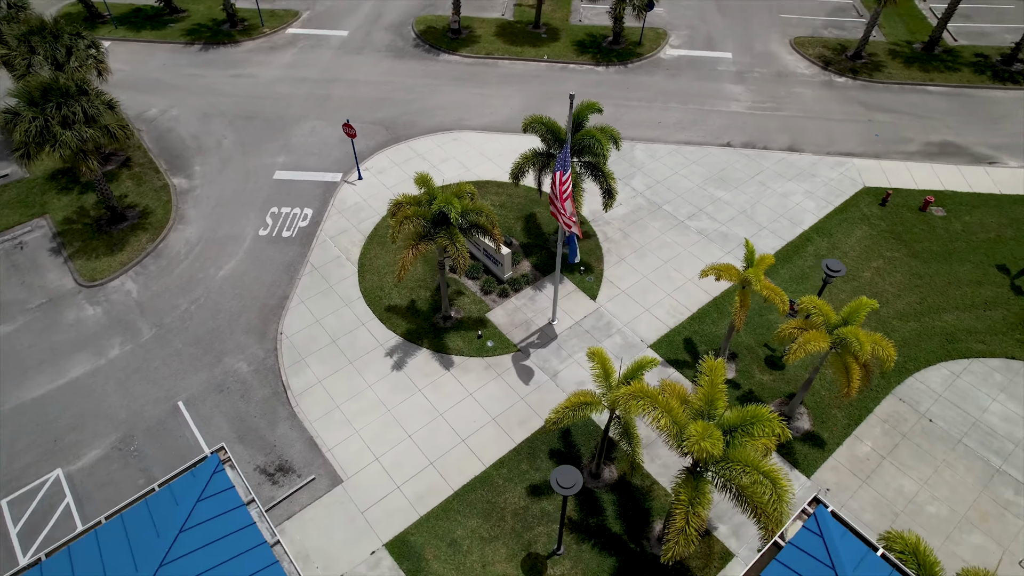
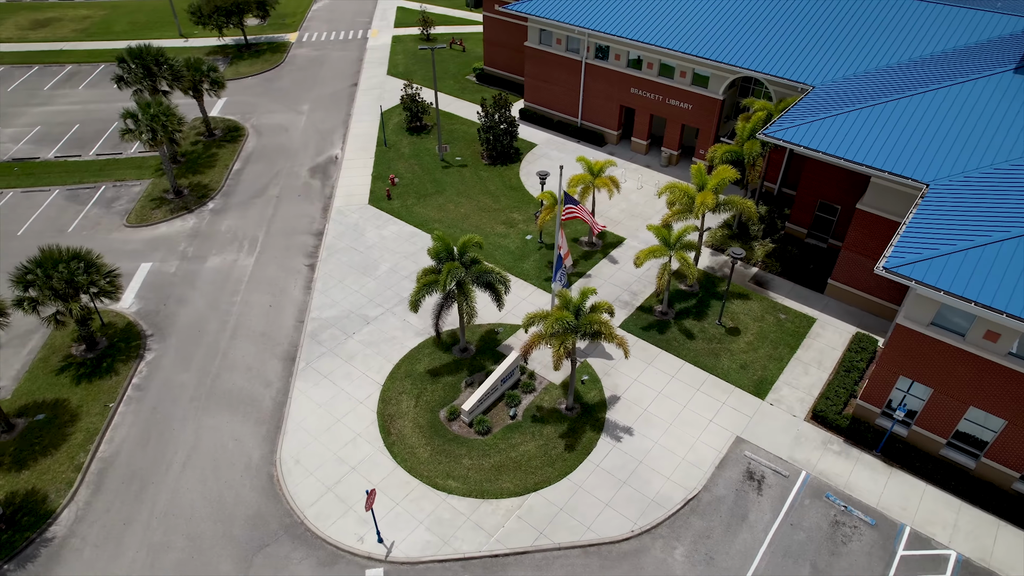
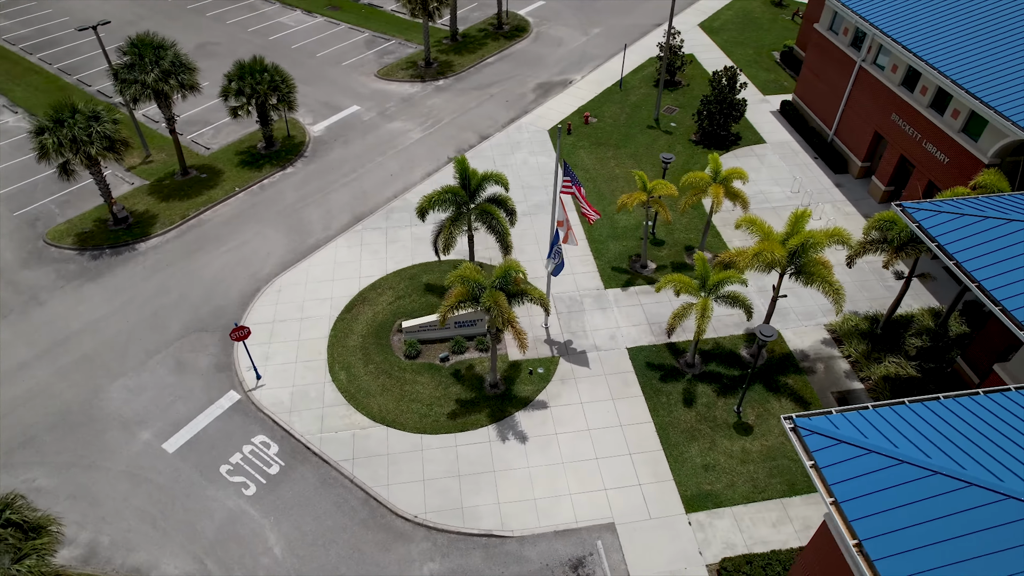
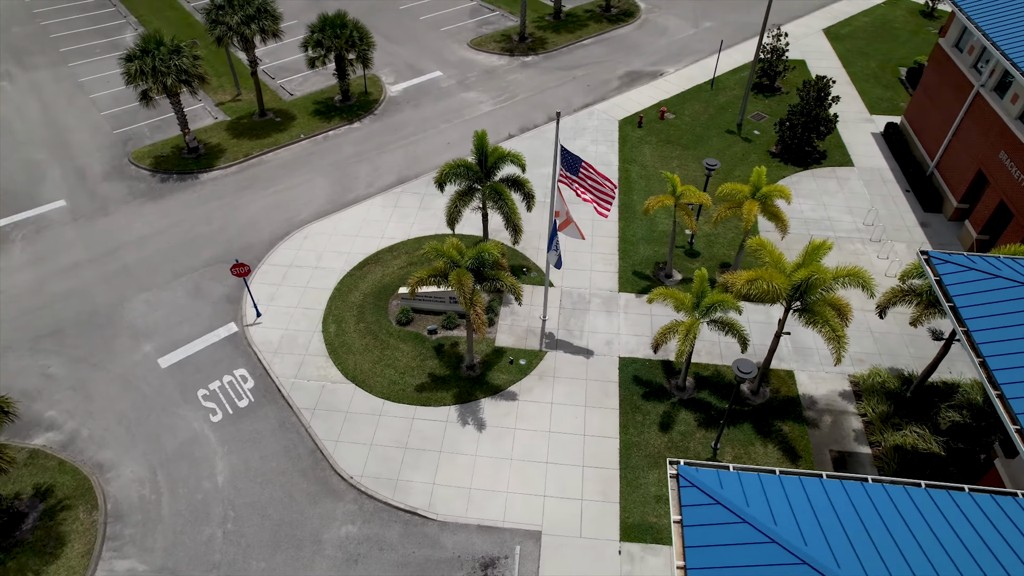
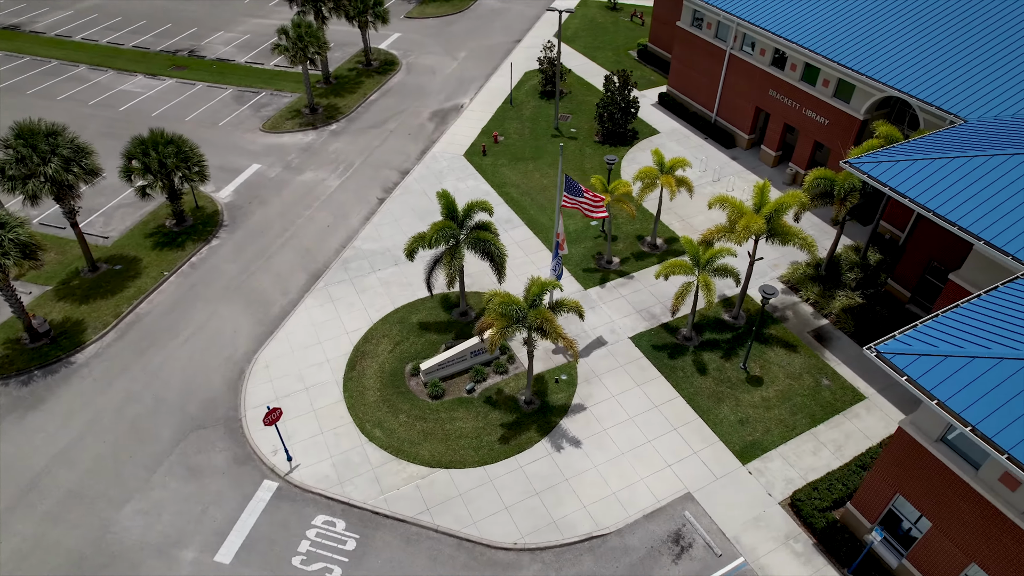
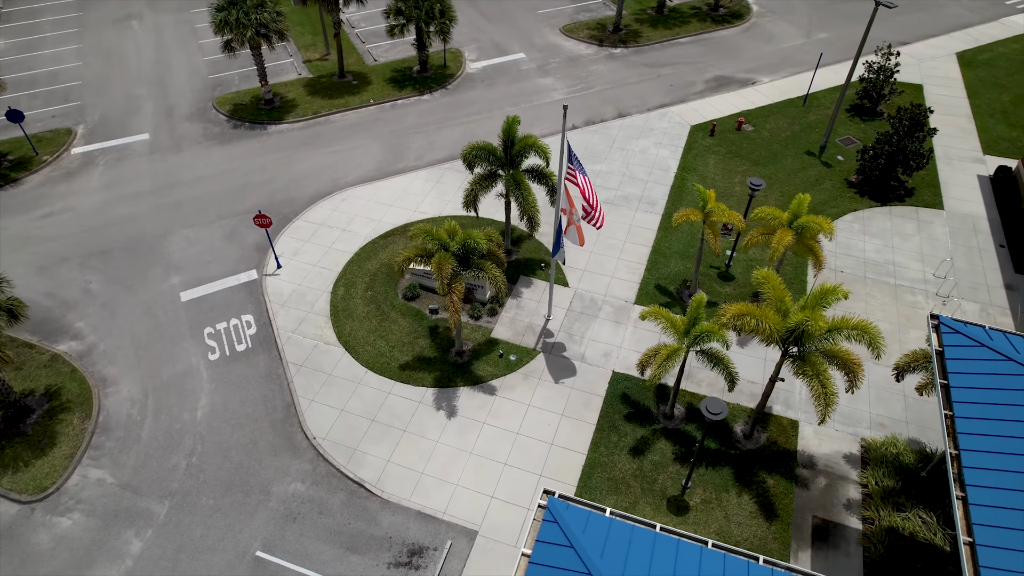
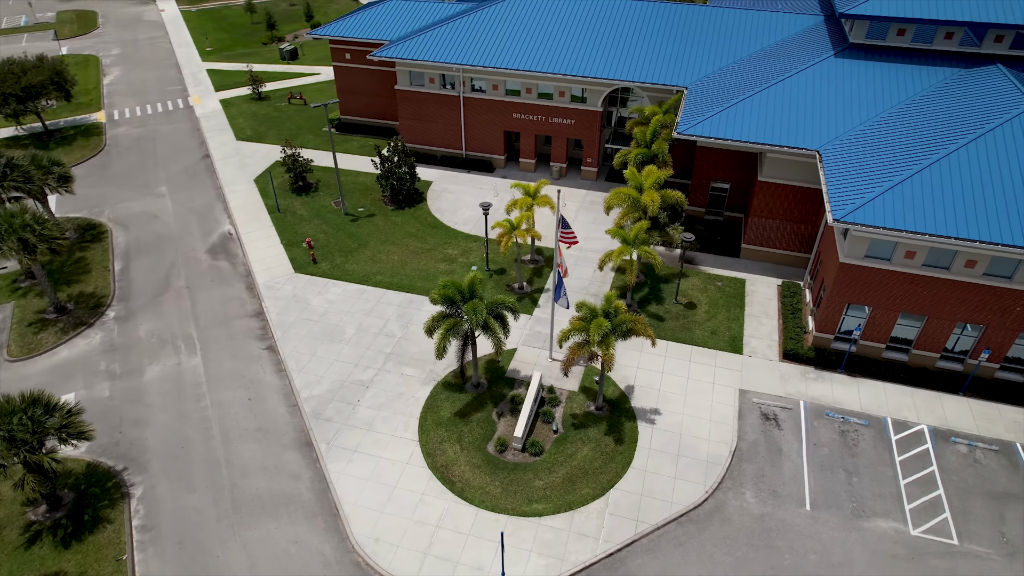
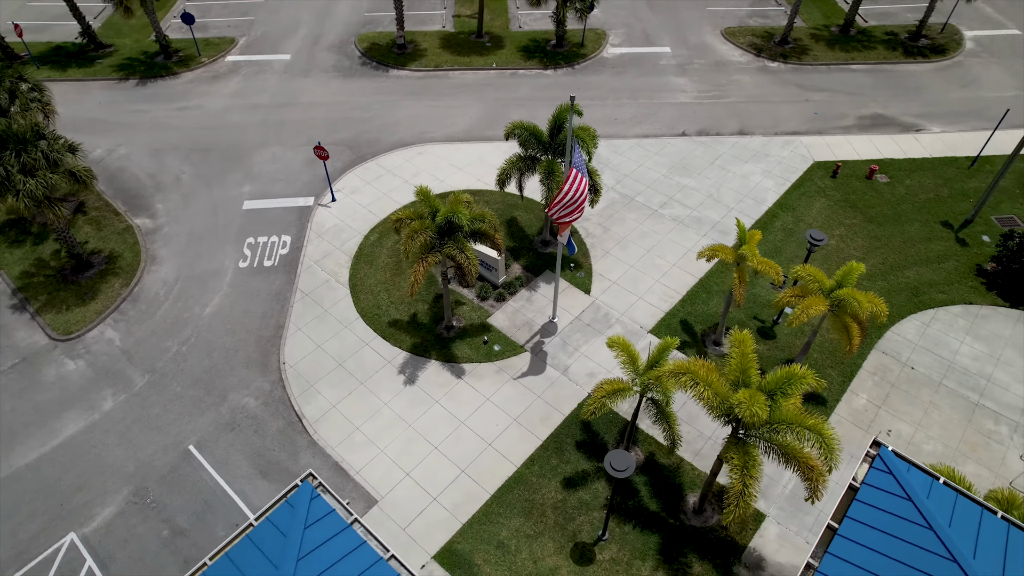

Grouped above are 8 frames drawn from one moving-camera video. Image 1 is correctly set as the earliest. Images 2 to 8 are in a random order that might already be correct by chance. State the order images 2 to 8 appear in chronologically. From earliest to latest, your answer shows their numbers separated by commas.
8, 6, 4, 3, 5, 2, 7
